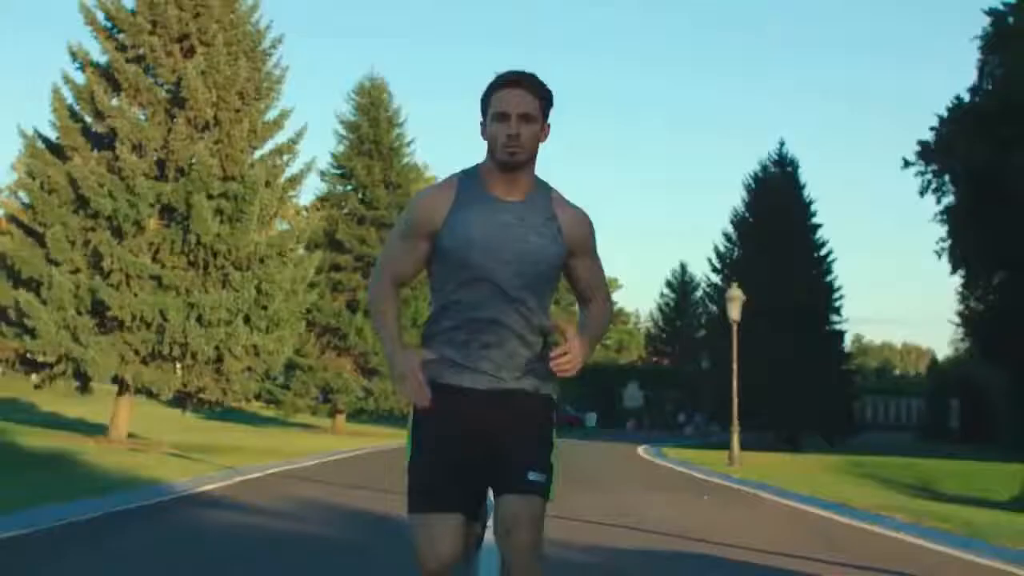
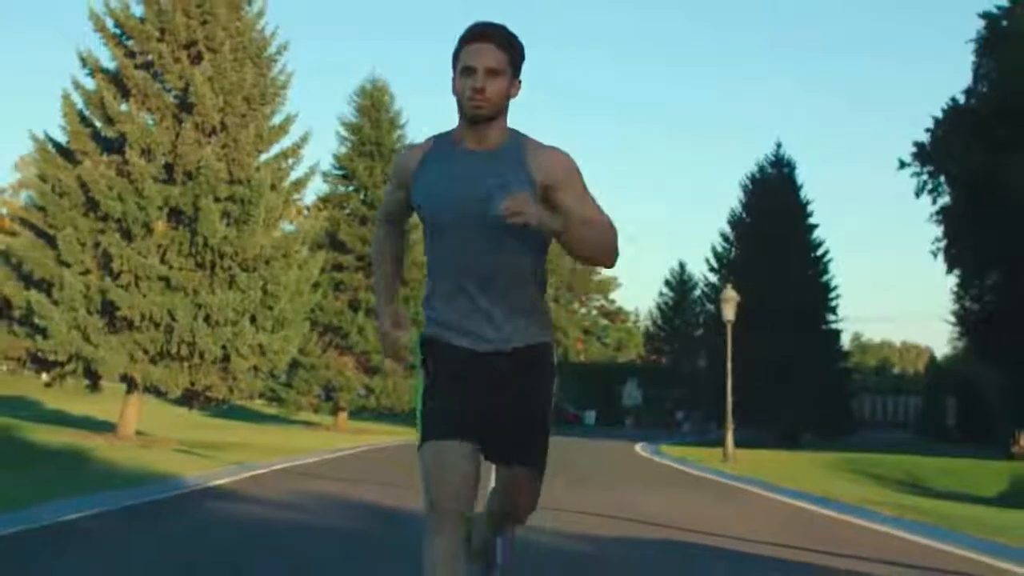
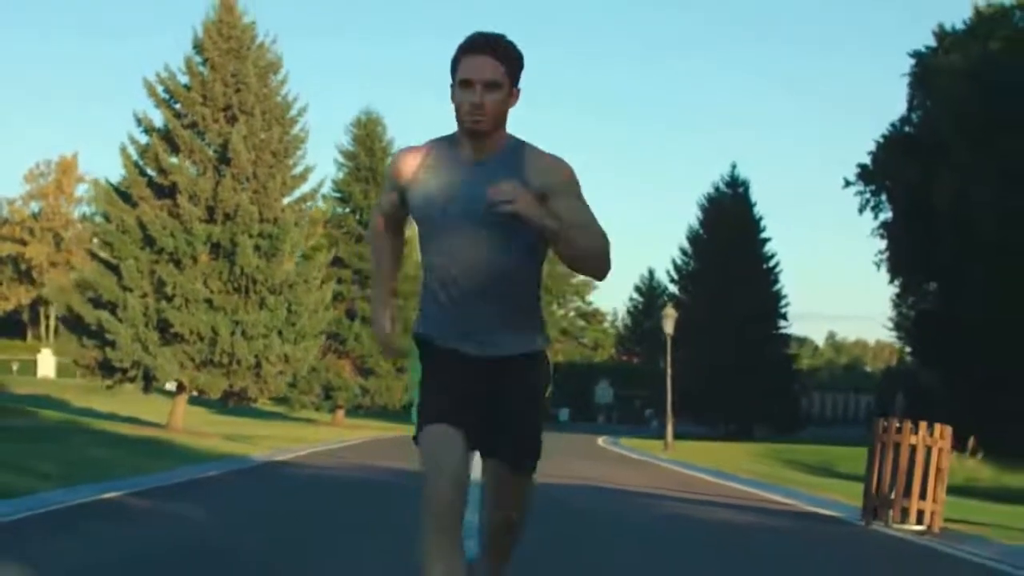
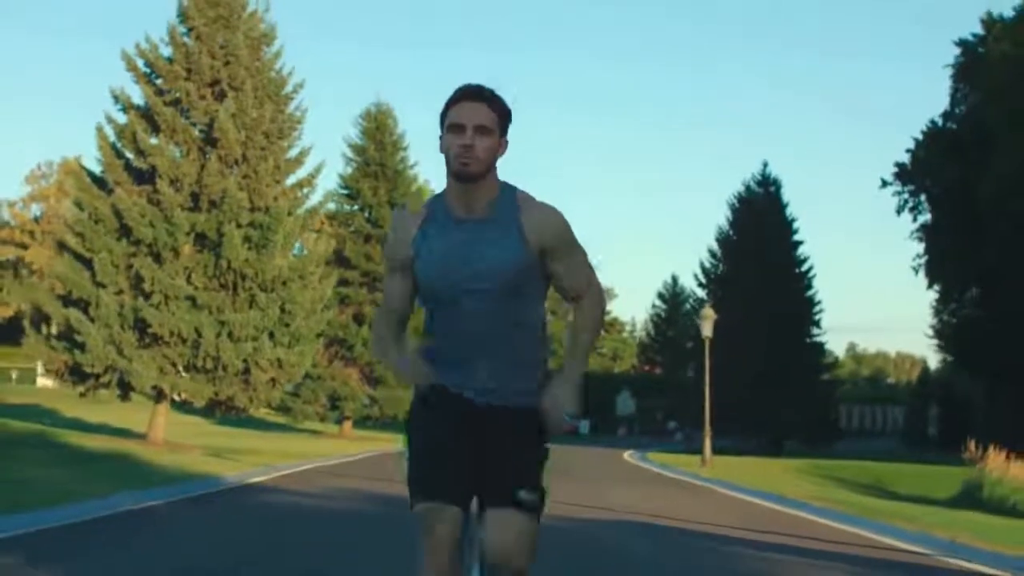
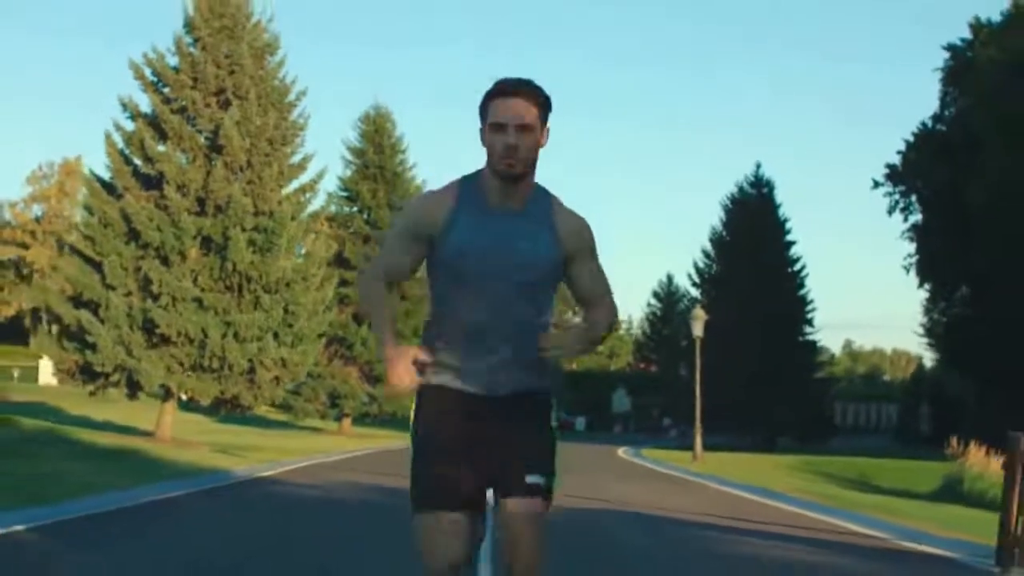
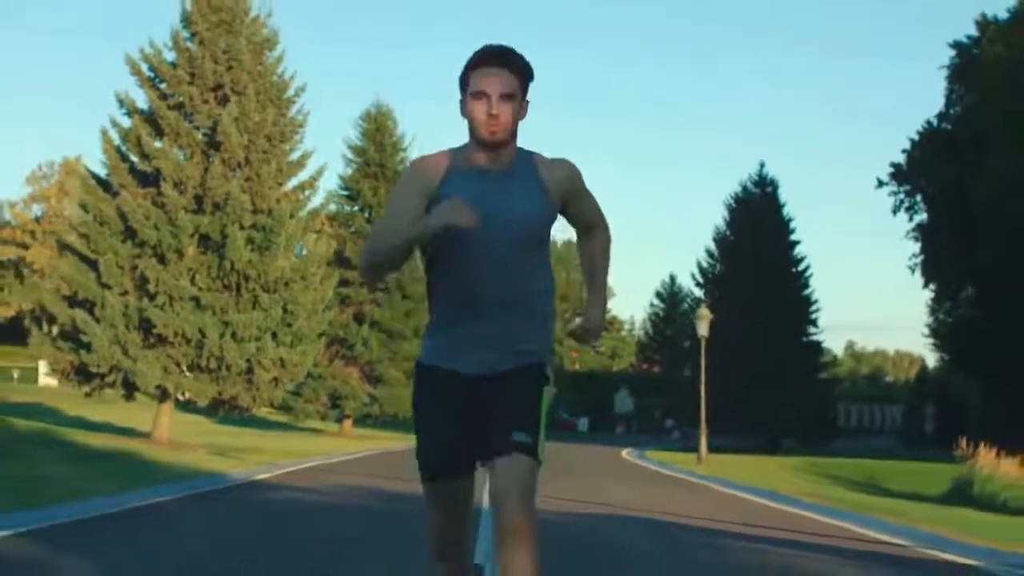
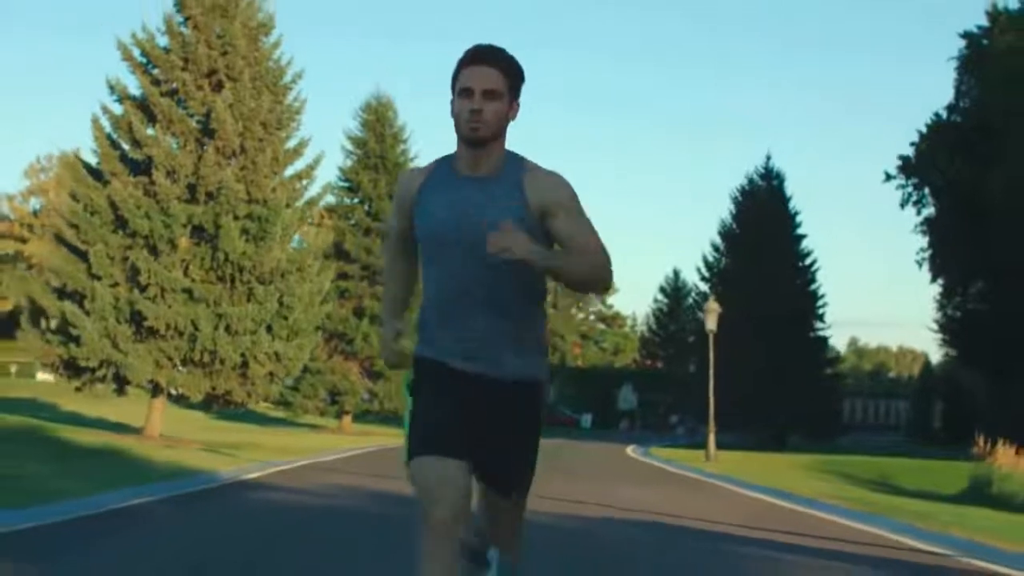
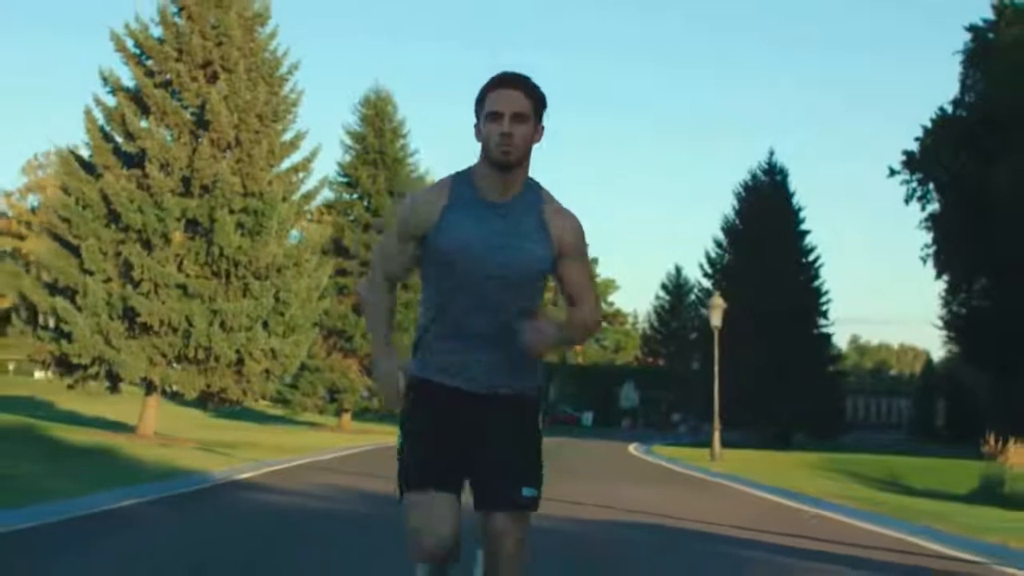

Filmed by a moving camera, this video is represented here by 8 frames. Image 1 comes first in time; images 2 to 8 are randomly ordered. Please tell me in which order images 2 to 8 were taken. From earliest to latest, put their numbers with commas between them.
2, 8, 7, 4, 6, 5, 3
